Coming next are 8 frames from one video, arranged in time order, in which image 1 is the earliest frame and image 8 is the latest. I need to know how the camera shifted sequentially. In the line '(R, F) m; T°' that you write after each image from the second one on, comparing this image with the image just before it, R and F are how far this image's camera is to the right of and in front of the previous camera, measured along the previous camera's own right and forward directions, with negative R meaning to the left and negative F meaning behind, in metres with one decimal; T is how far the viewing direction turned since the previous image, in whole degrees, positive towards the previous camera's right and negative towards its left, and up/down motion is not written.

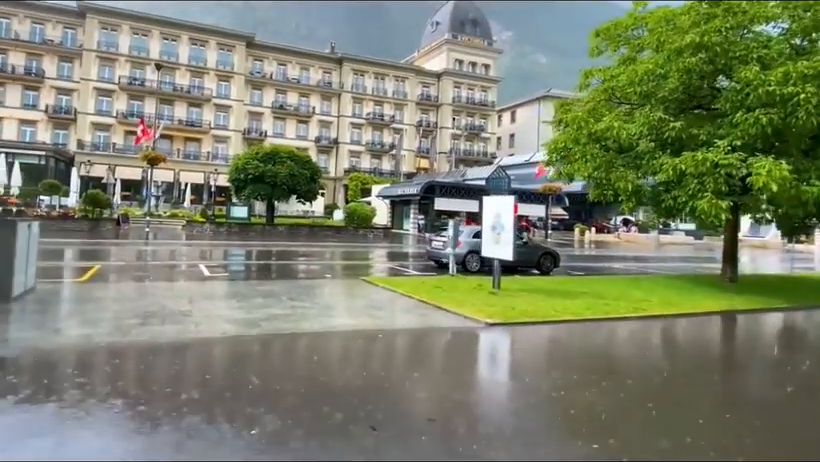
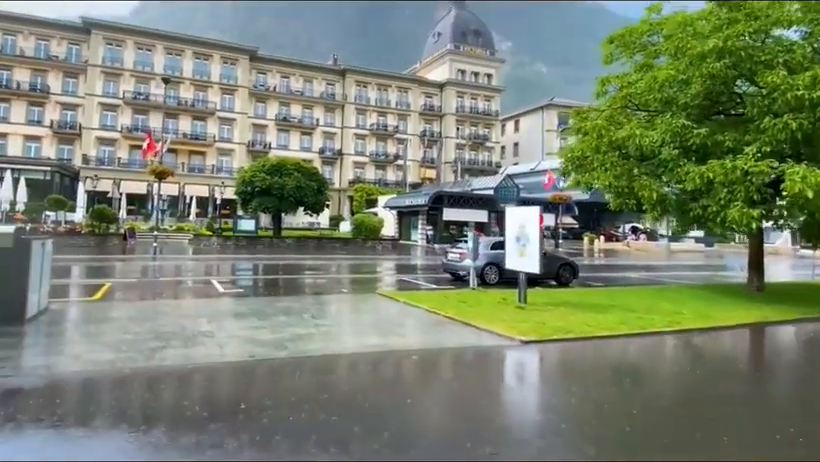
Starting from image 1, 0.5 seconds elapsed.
(-0.3, +0.4) m; 0°
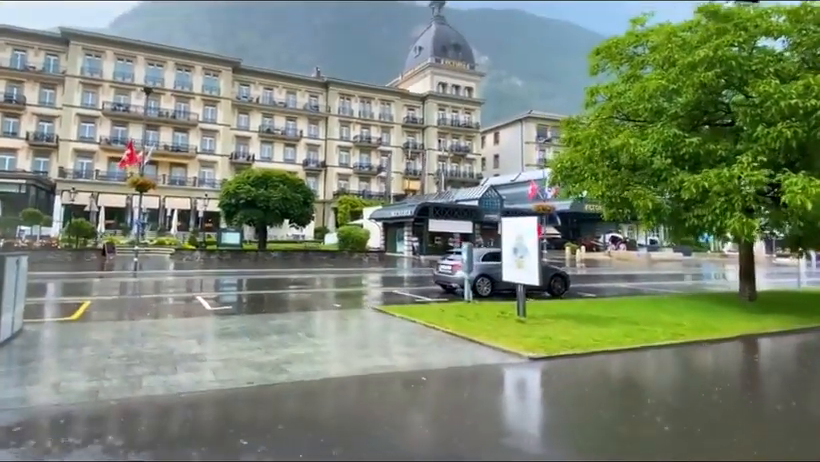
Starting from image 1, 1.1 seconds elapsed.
(-0.2, +0.3) m; +2°
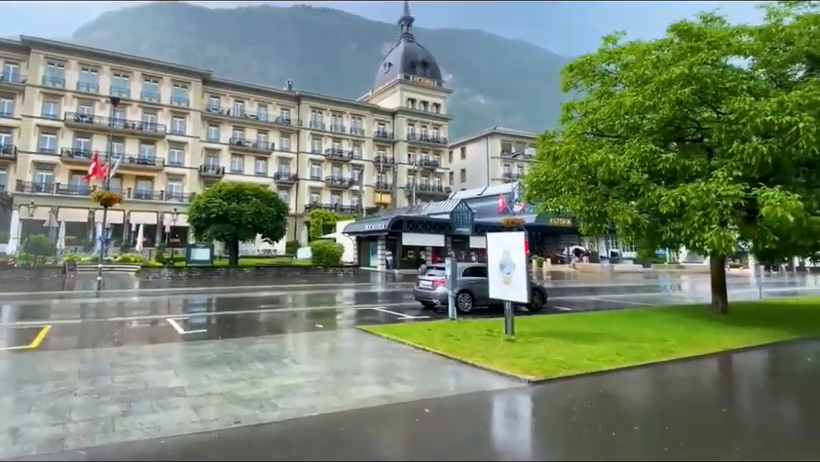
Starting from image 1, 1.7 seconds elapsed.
(-0.2, +0.3) m; +3°
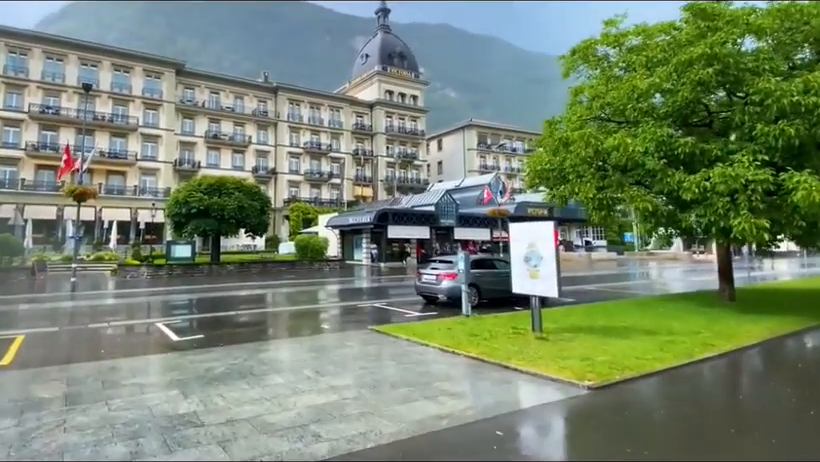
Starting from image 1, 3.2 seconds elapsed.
(-0.6, +0.7) m; +3°
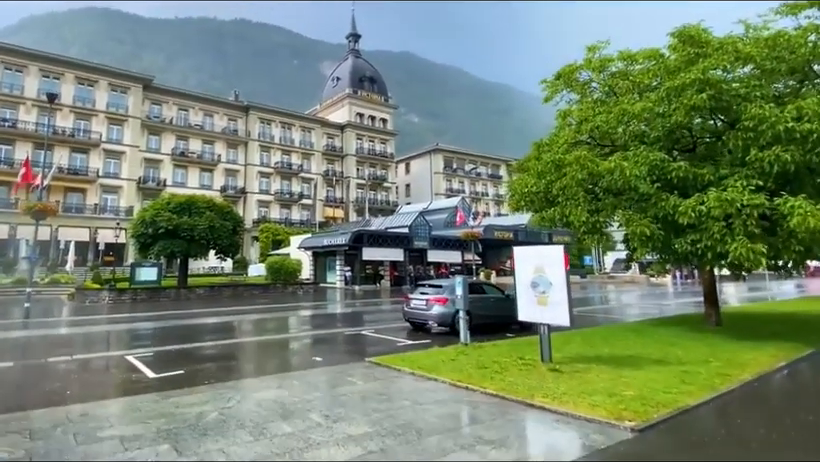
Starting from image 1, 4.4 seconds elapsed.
(-0.5, +0.5) m; +4°
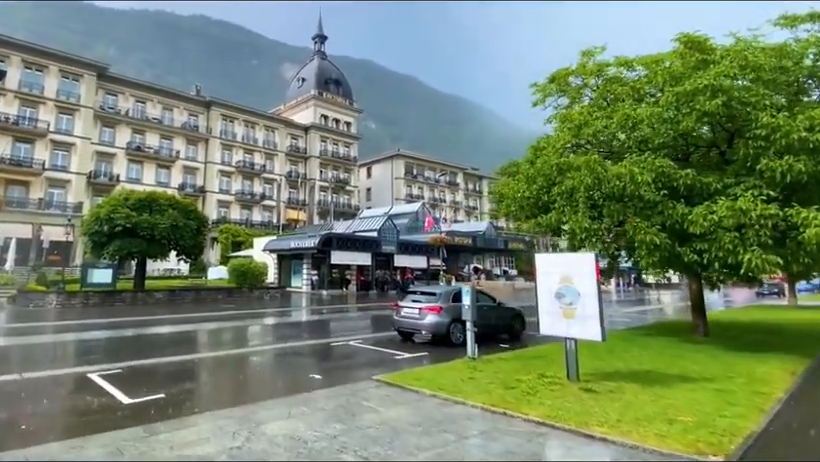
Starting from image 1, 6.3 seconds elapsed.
(-0.8, +0.8) m; +5°
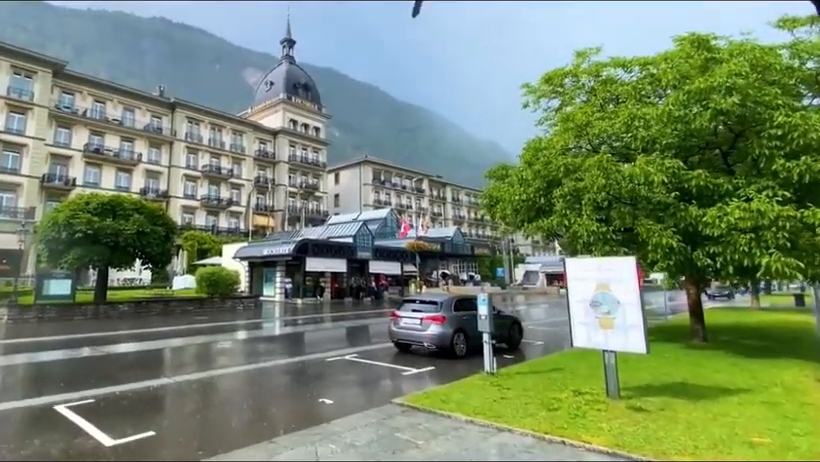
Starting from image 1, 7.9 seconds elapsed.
(-0.7, +0.8) m; +4°
